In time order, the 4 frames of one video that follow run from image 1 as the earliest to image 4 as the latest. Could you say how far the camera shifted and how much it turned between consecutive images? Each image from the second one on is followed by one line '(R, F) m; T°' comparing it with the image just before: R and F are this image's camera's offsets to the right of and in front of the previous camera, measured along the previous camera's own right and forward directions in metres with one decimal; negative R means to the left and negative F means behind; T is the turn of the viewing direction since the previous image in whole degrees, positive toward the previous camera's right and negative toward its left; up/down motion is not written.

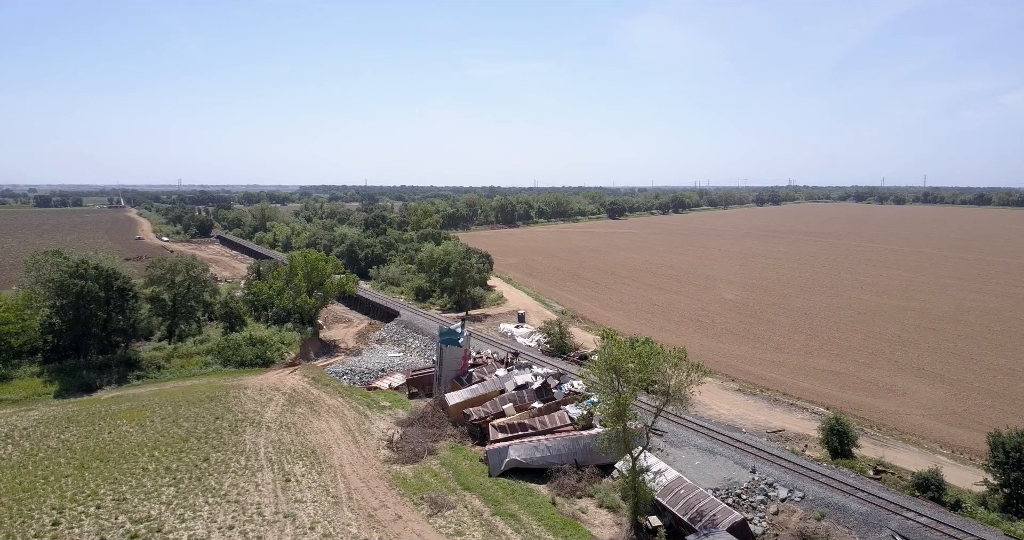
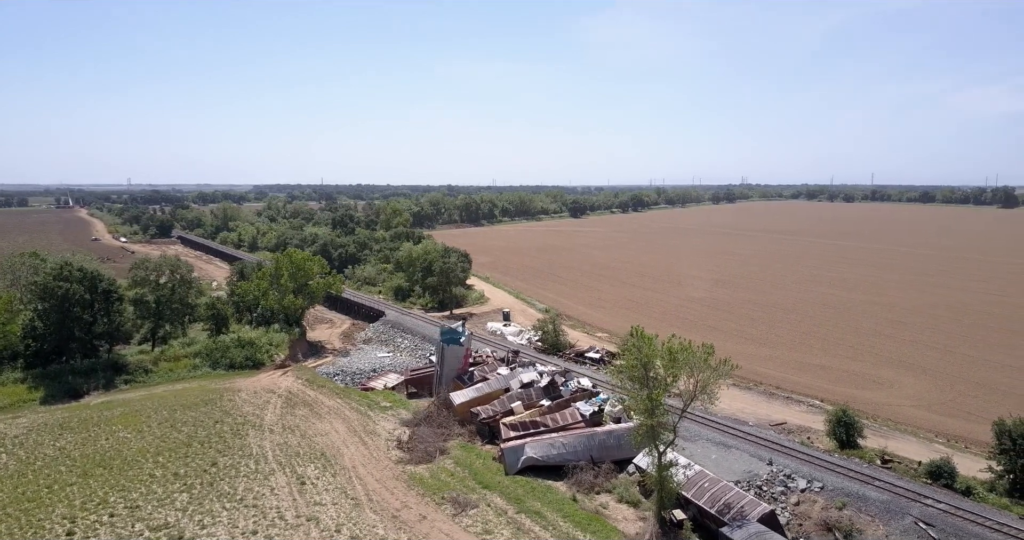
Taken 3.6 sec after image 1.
(-1.0, 0.0) m; +2°
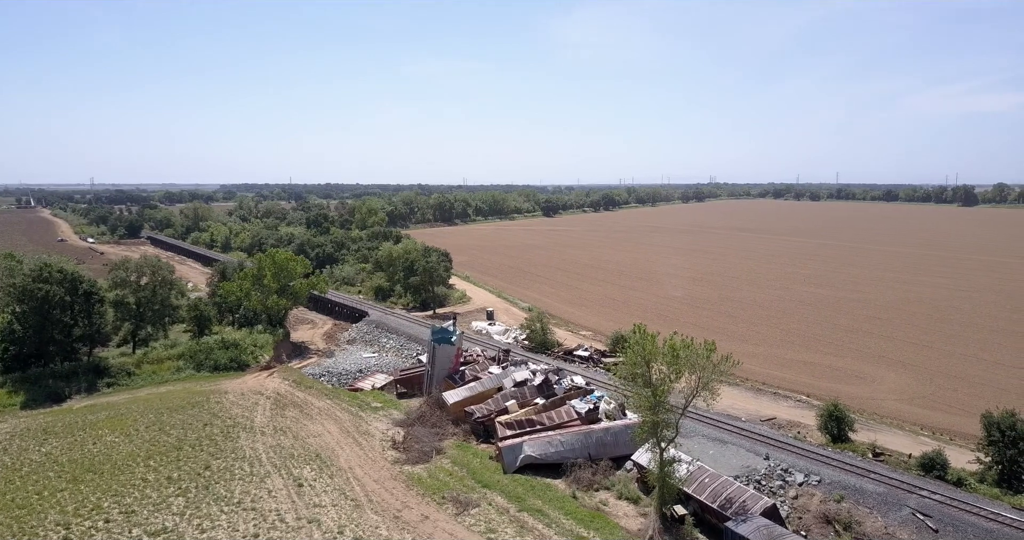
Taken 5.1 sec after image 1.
(-0.4, 0.0) m; +2°
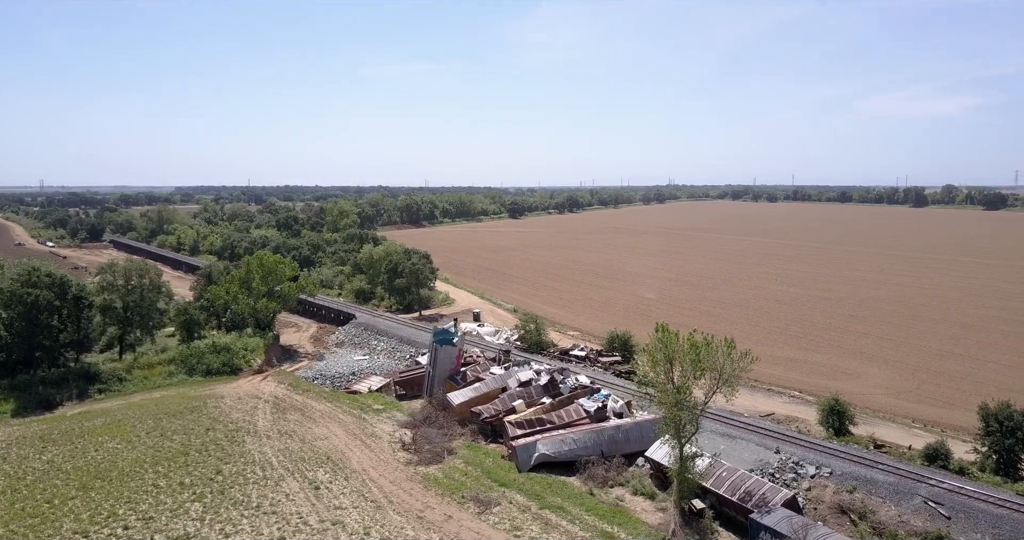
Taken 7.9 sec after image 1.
(-0.8, -0.2) m; +2°
